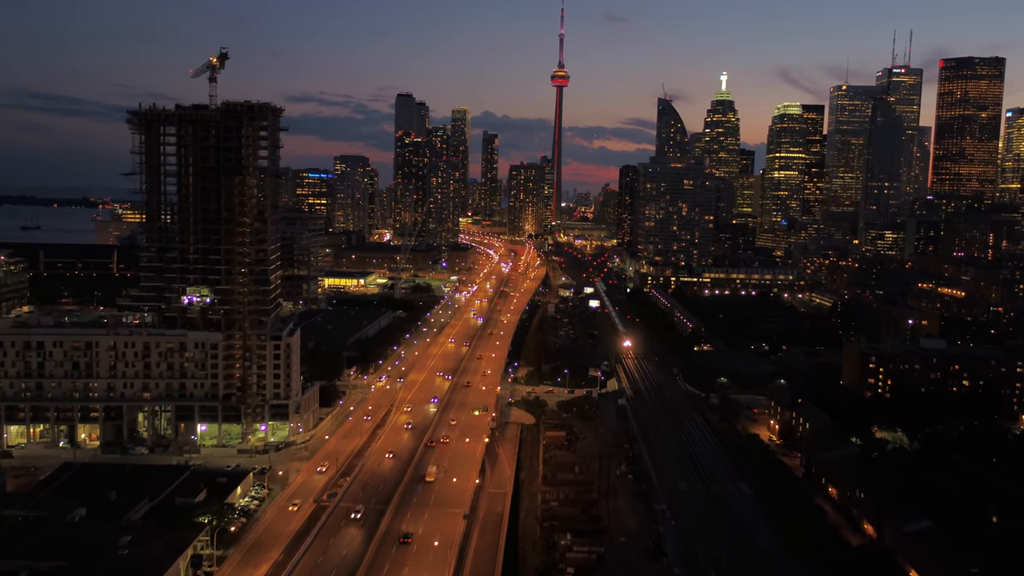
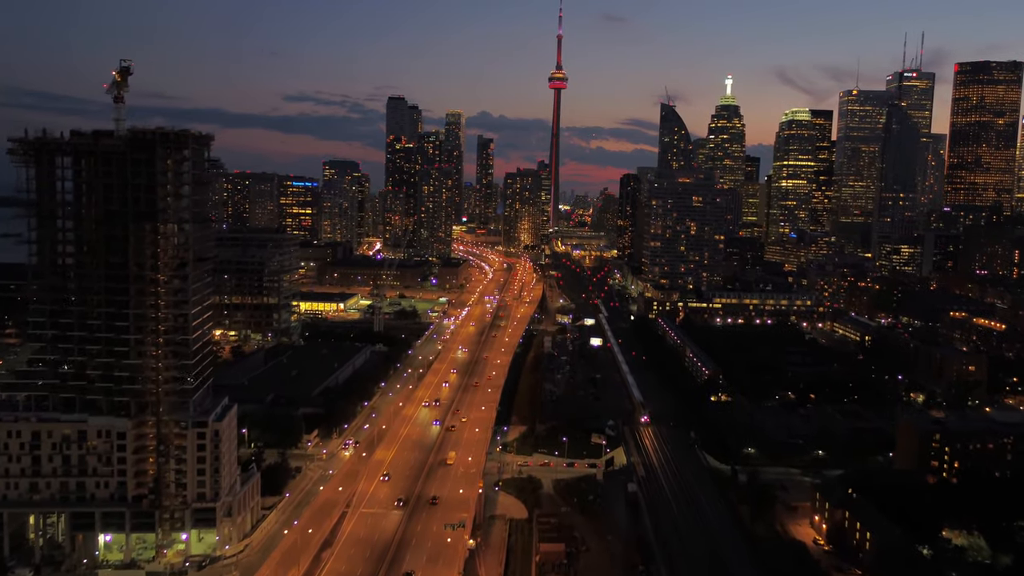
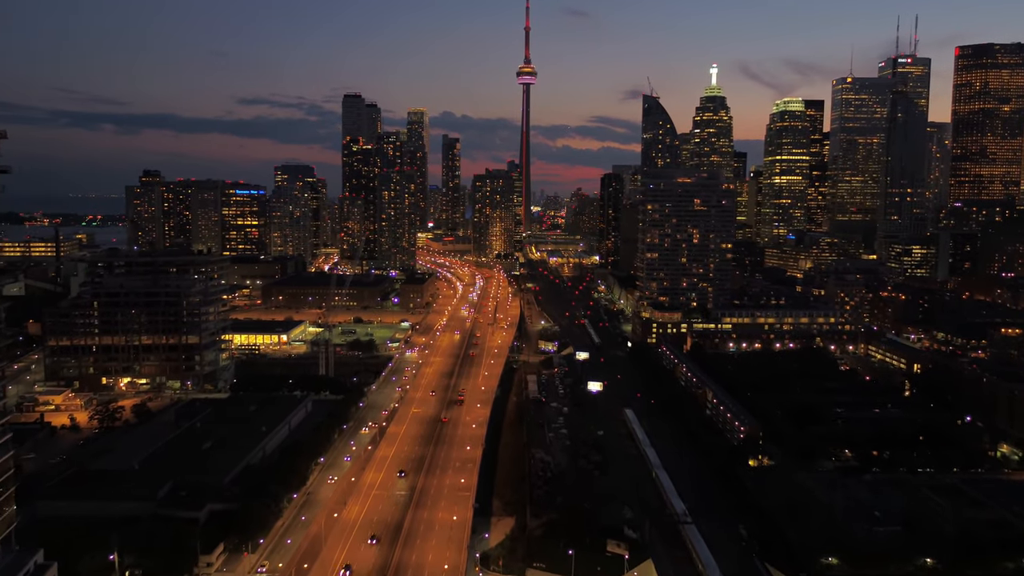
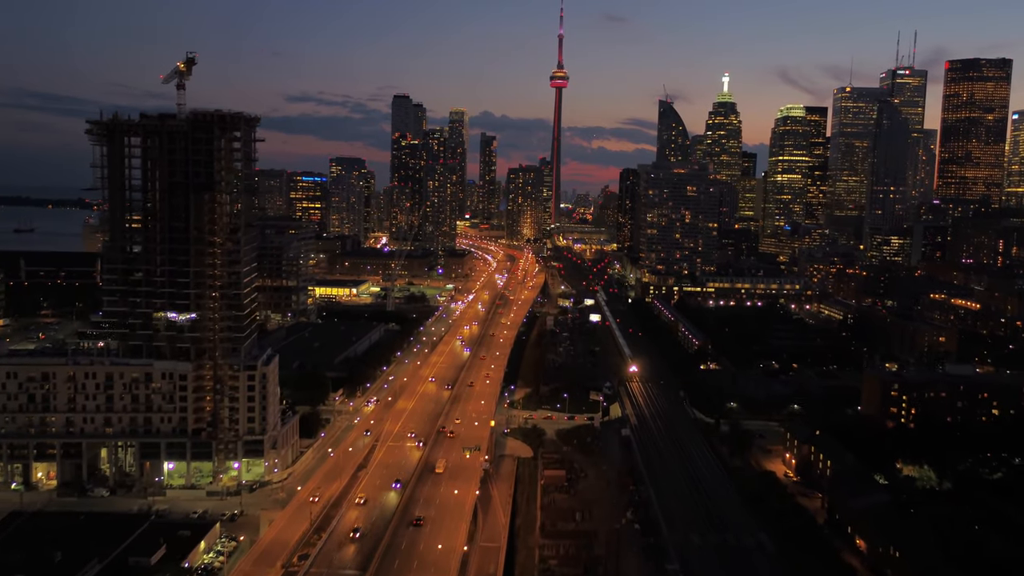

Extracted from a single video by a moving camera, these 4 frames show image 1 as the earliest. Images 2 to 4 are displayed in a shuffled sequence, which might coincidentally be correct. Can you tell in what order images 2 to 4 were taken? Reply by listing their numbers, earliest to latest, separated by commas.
4, 2, 3
